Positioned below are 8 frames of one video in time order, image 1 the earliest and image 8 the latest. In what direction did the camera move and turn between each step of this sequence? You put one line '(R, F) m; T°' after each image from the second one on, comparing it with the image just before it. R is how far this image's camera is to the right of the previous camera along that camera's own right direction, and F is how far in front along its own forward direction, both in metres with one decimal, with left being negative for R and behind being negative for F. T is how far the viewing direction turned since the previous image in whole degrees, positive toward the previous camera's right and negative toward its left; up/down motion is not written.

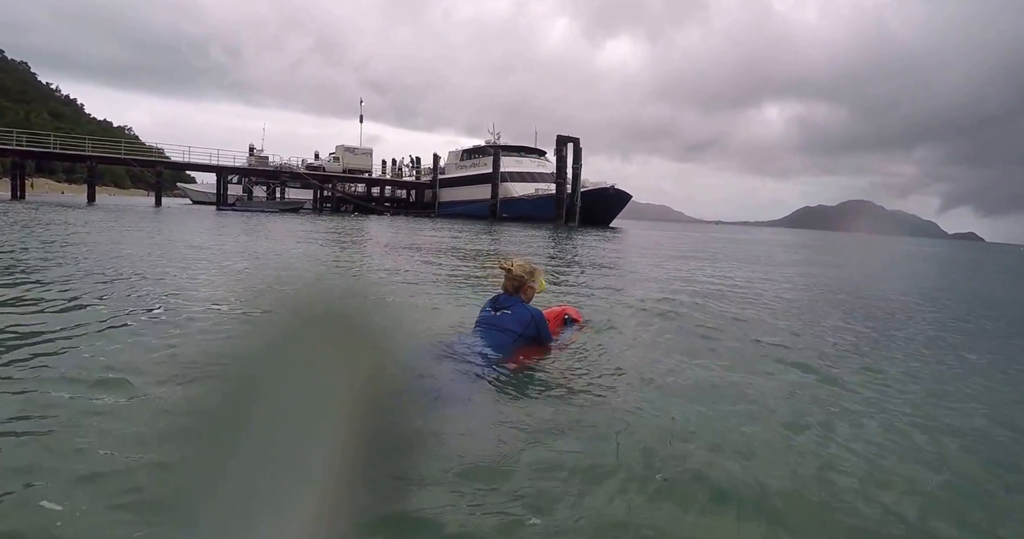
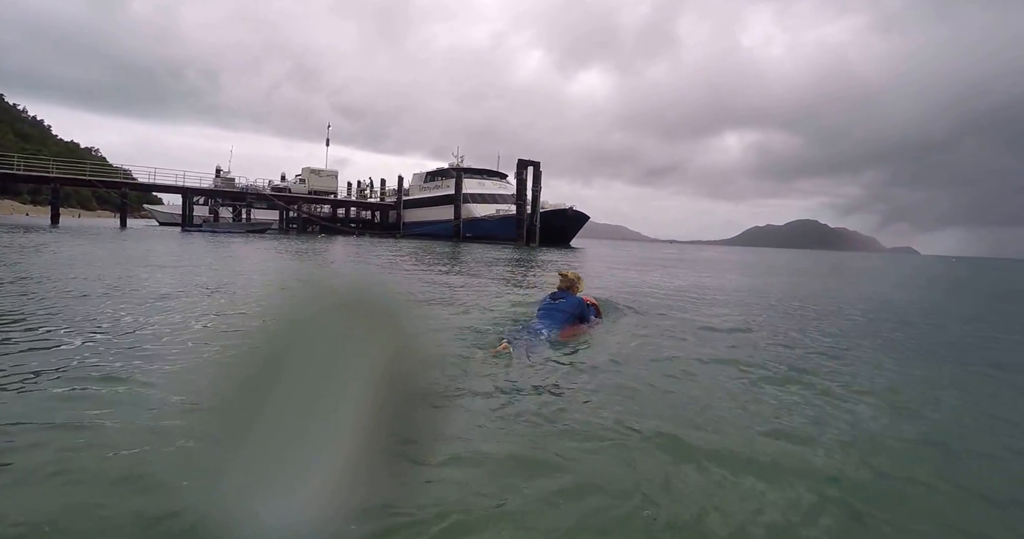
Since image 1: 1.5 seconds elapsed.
(-0.6, -0.6) m; +5°
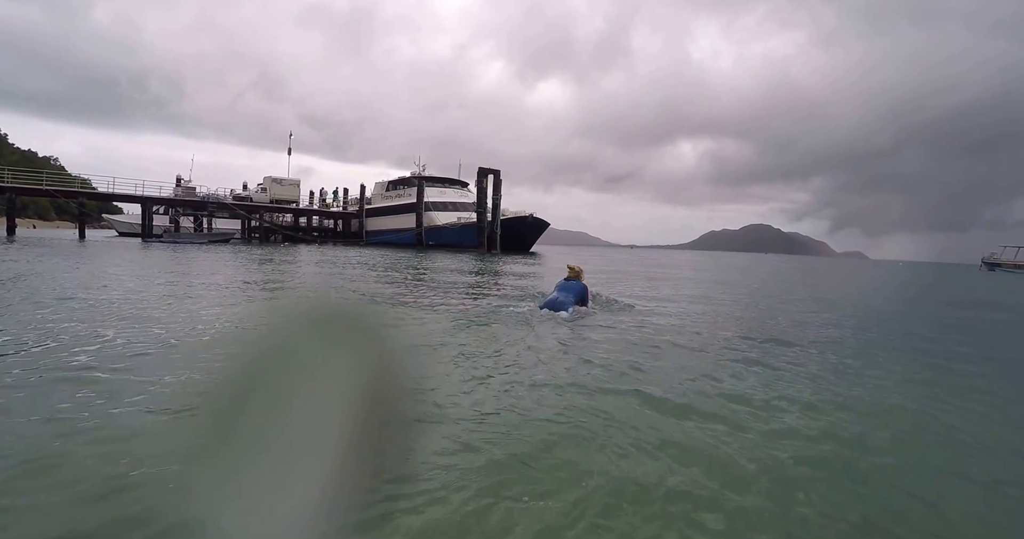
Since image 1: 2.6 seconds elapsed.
(-0.4, -0.6) m; +5°
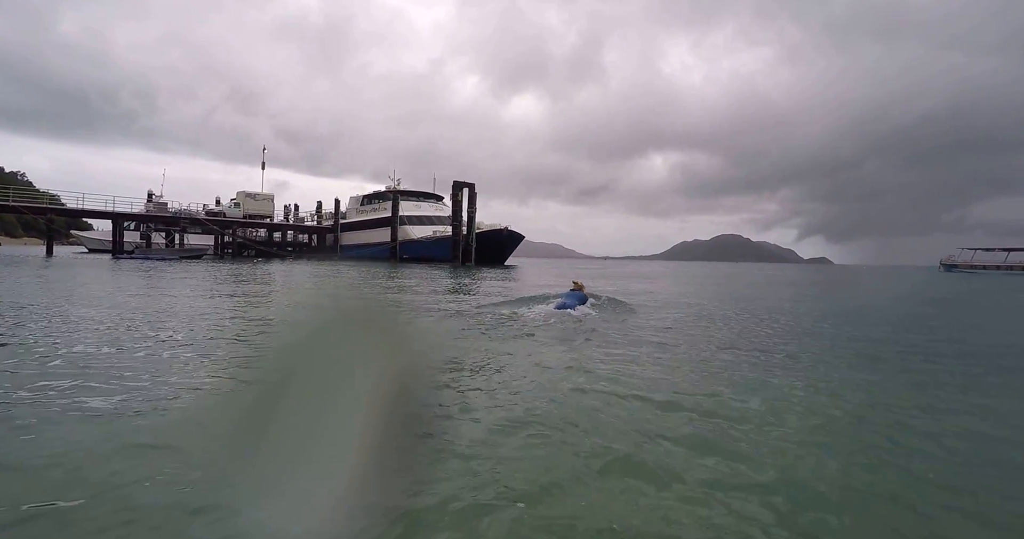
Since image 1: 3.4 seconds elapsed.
(-0.3, -0.2) m; +3°
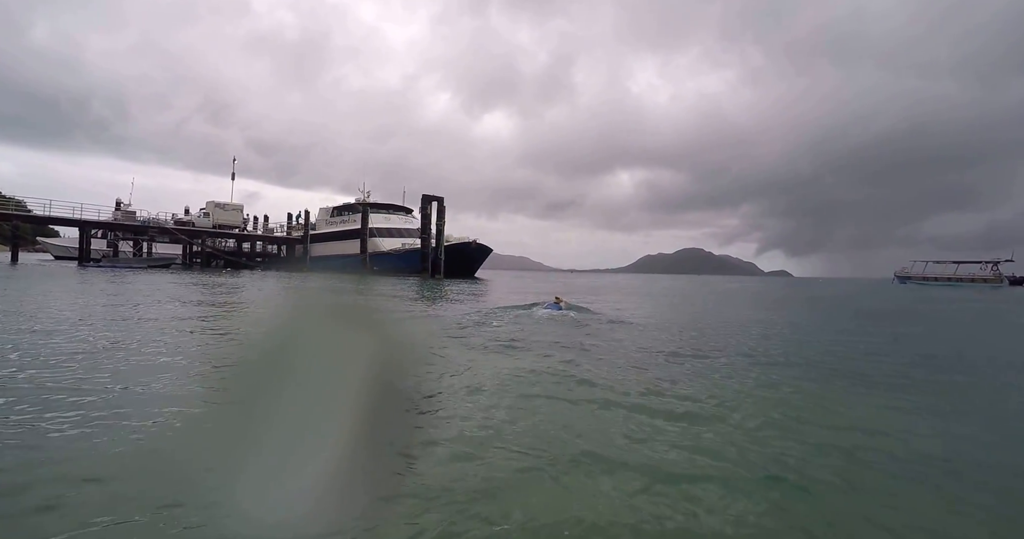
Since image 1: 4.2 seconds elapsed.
(-0.4, -0.5) m; +4°
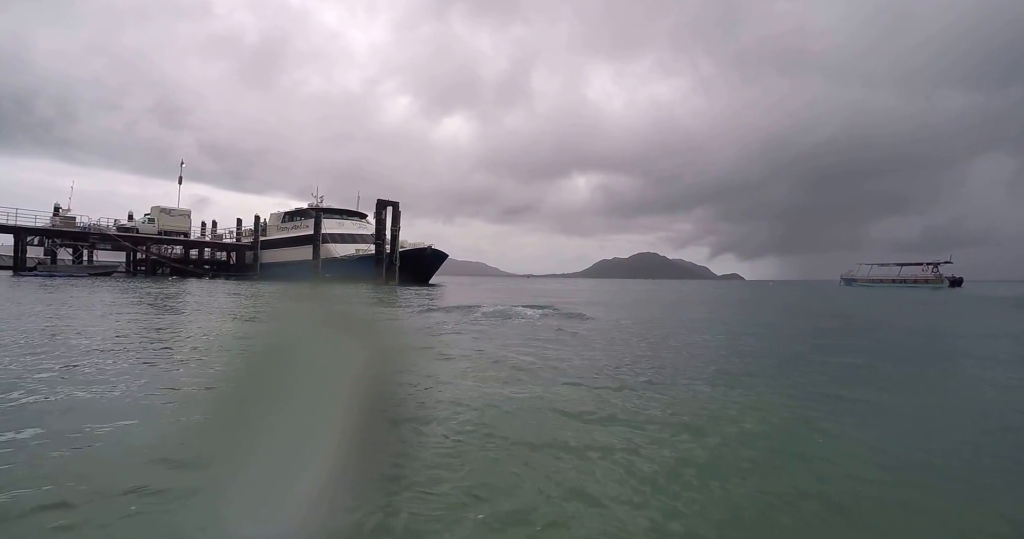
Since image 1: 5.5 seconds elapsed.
(-0.6, -0.2) m; +5°
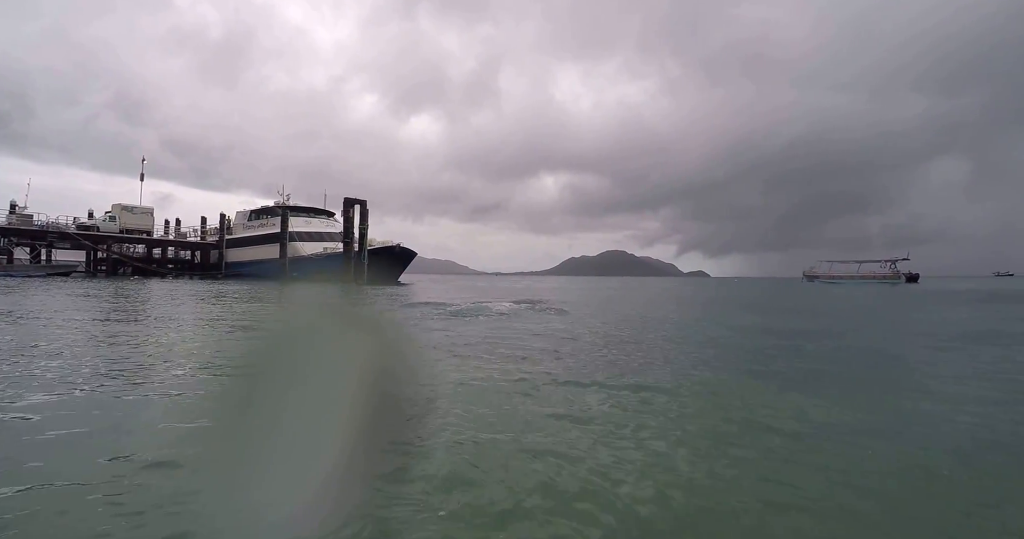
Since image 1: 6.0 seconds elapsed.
(-0.4, -0.2) m; +4°
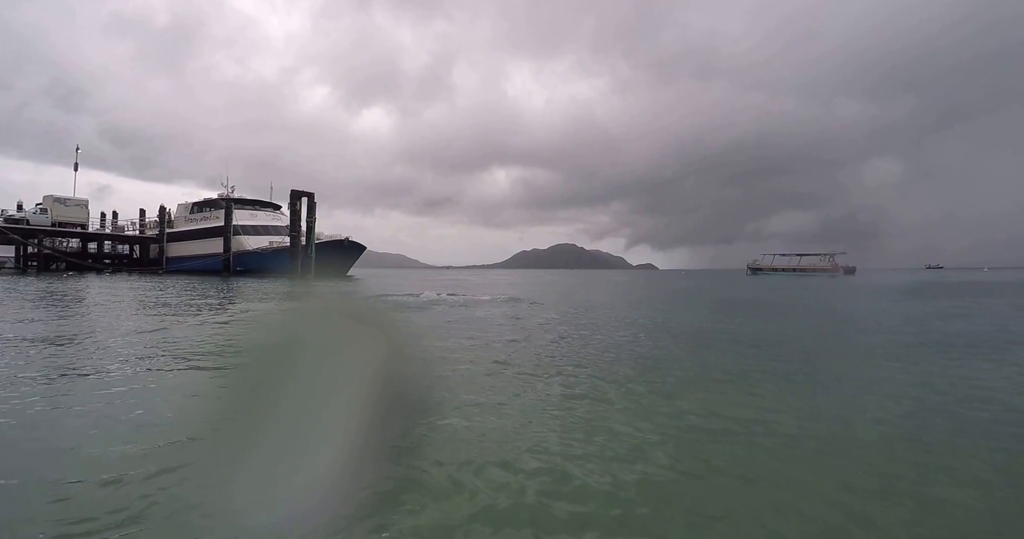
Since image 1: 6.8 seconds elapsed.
(-0.6, -0.4) m; +6°
